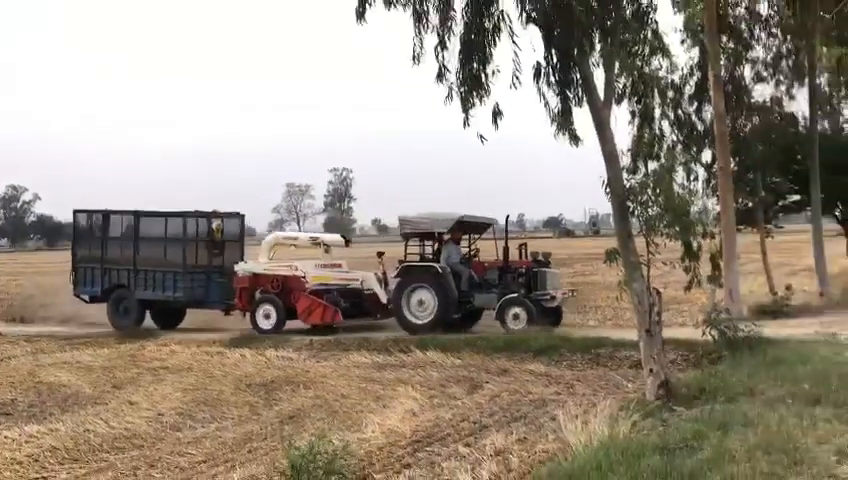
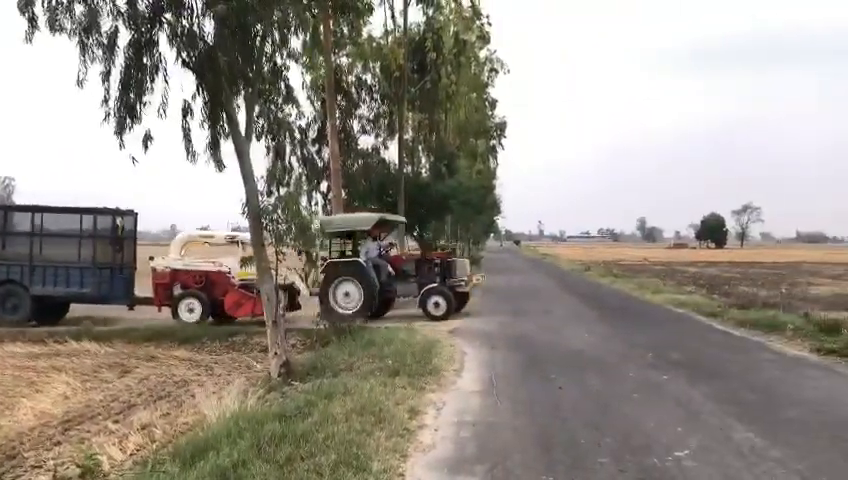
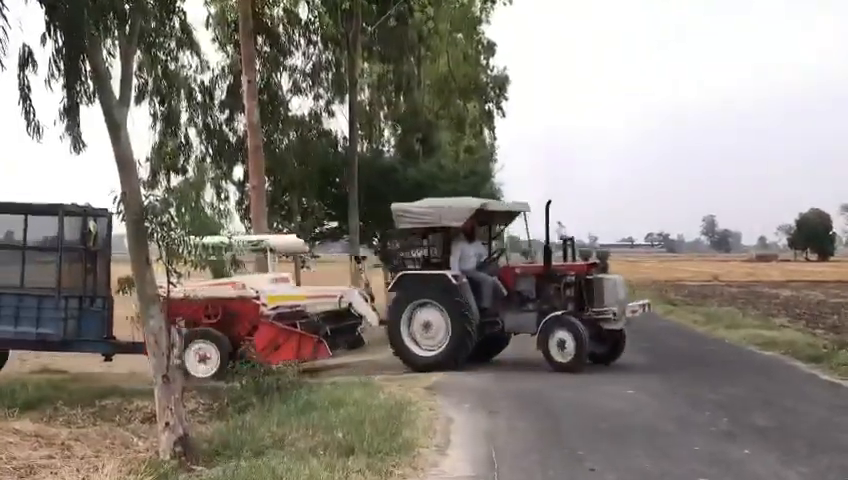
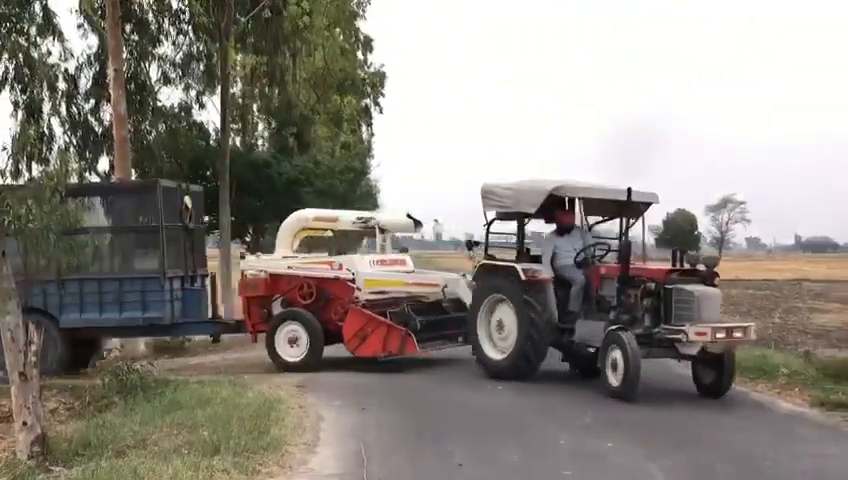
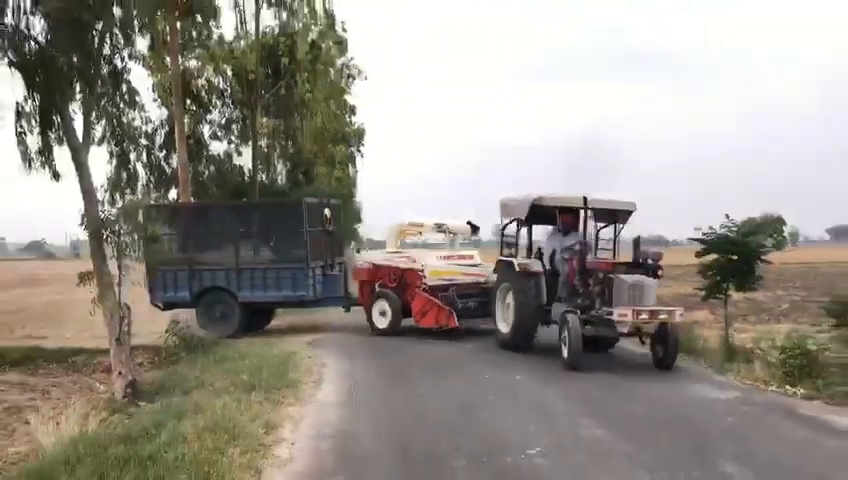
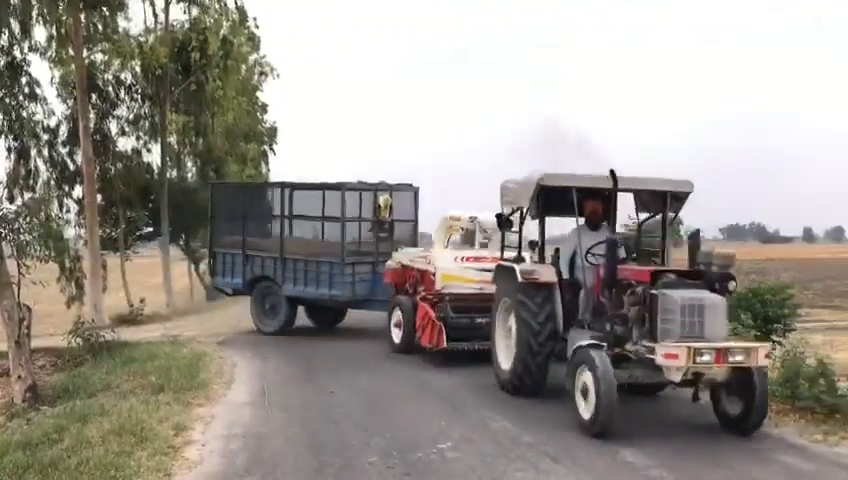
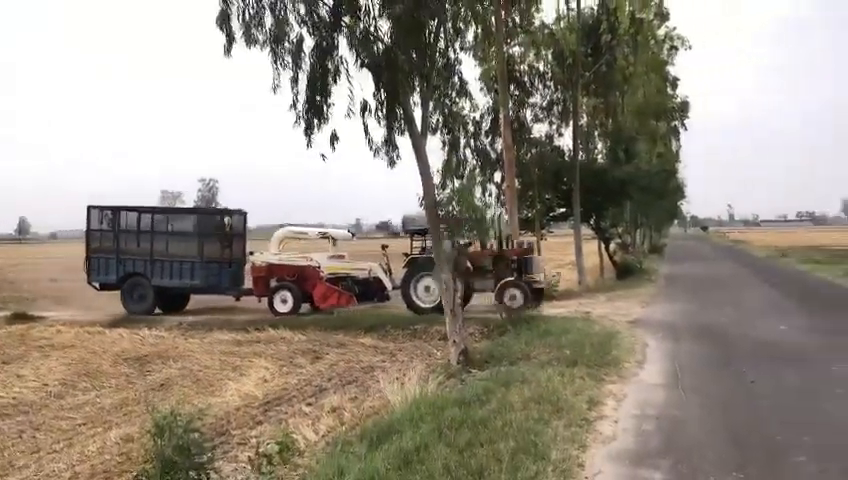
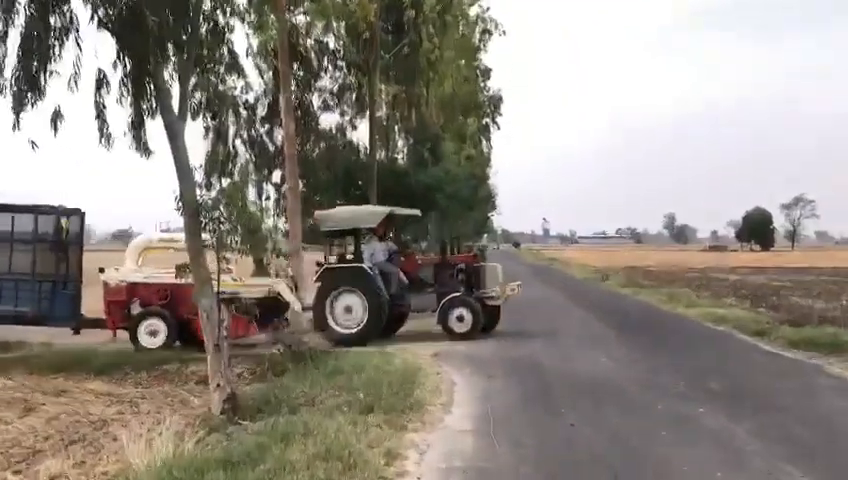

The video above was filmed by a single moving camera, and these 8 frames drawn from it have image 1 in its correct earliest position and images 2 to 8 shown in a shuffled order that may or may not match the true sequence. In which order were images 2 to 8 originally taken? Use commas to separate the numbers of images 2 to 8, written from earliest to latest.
7, 2, 8, 3, 4, 5, 6
